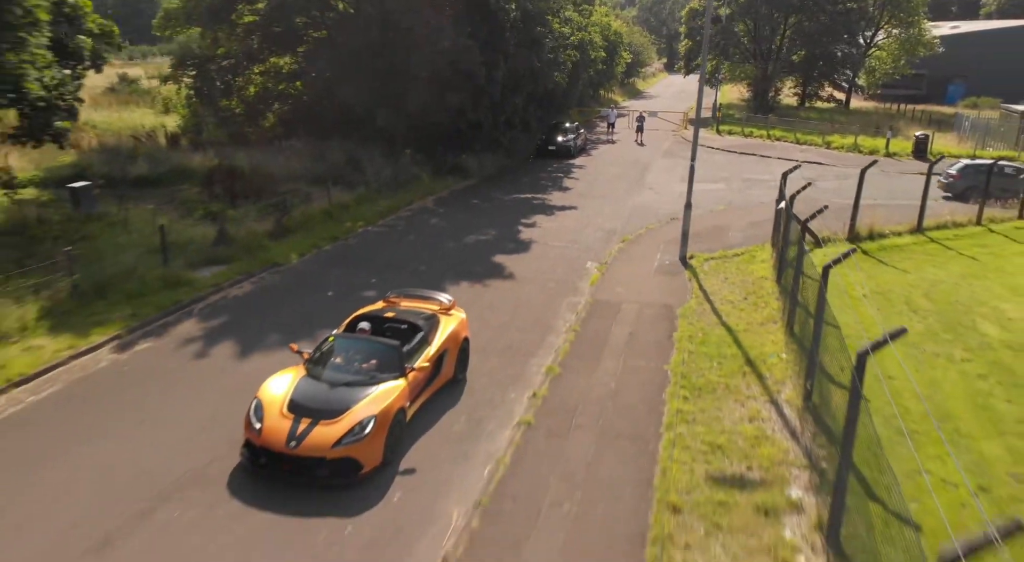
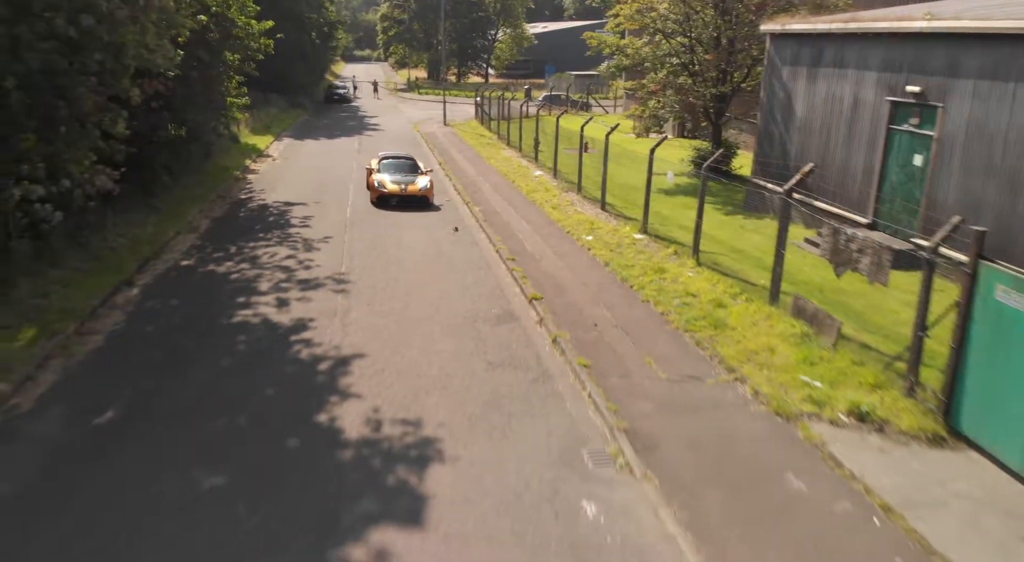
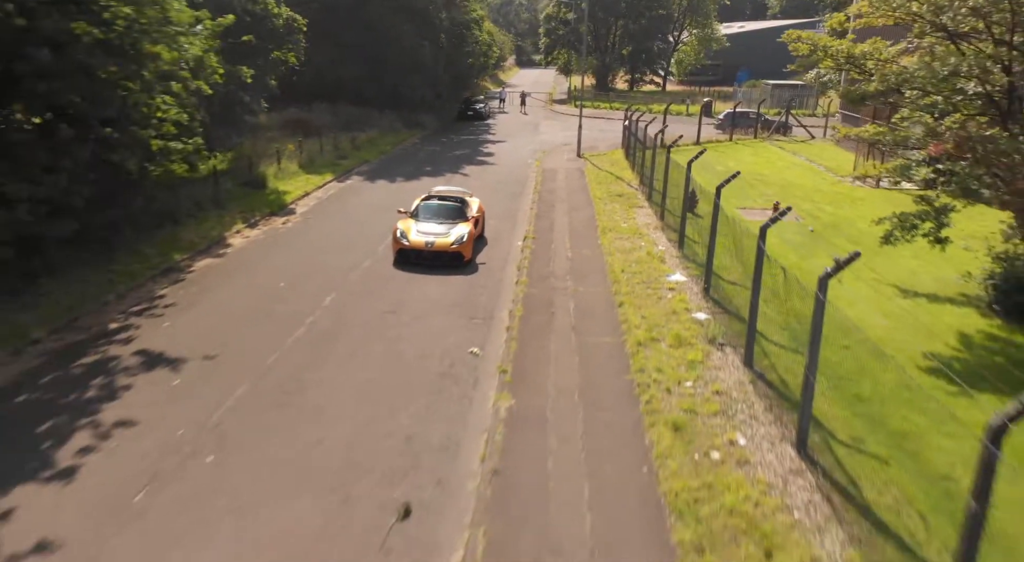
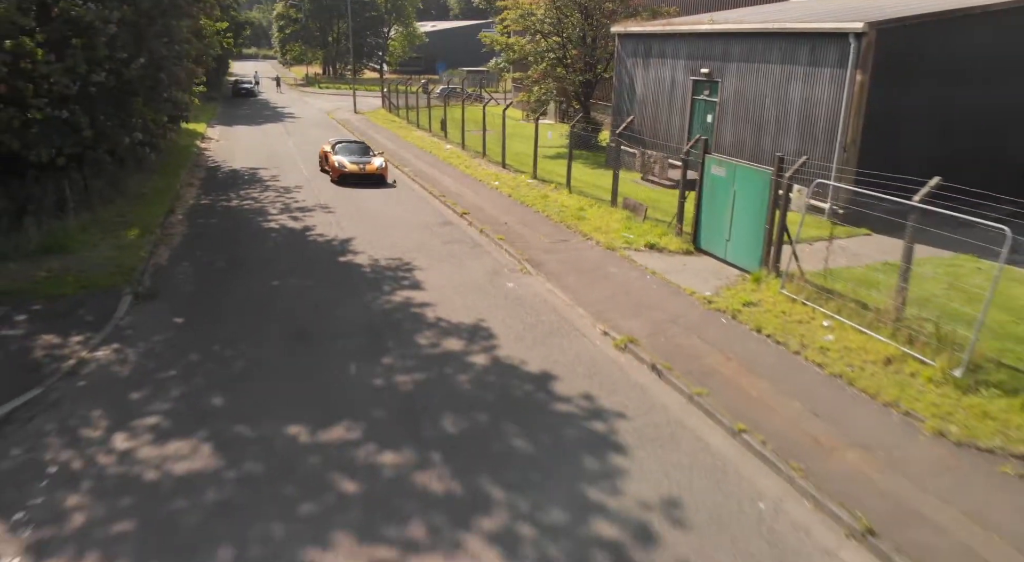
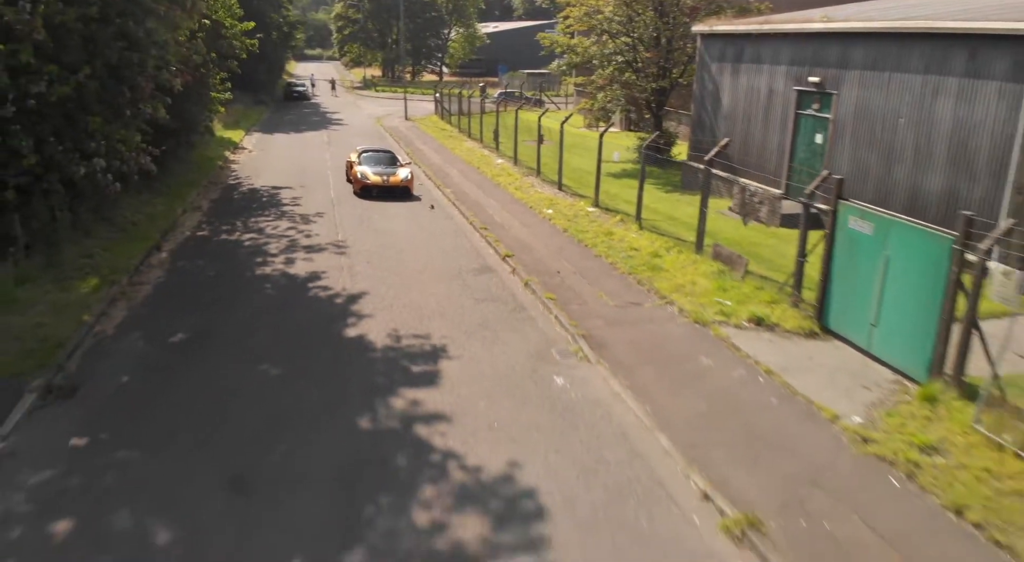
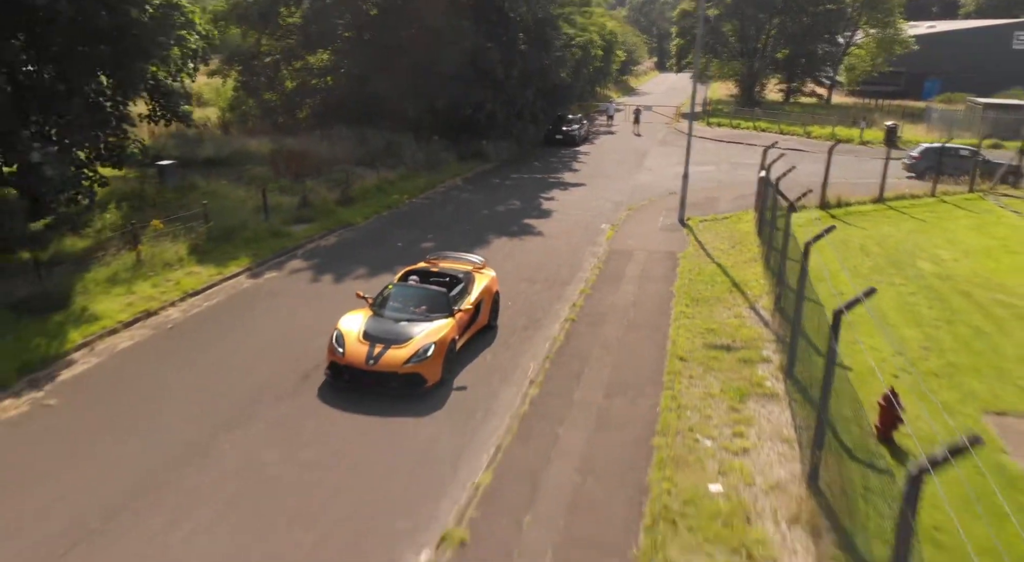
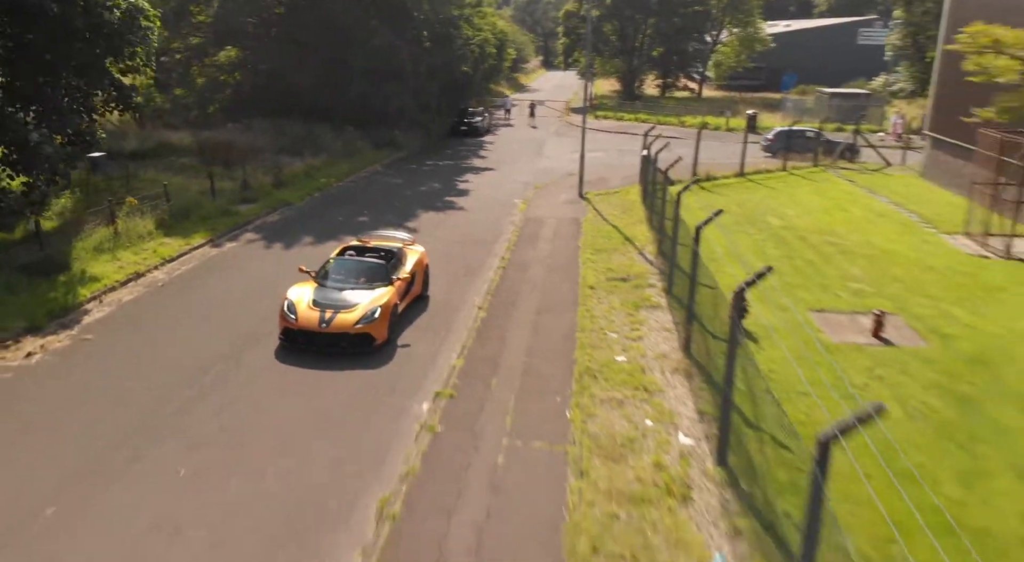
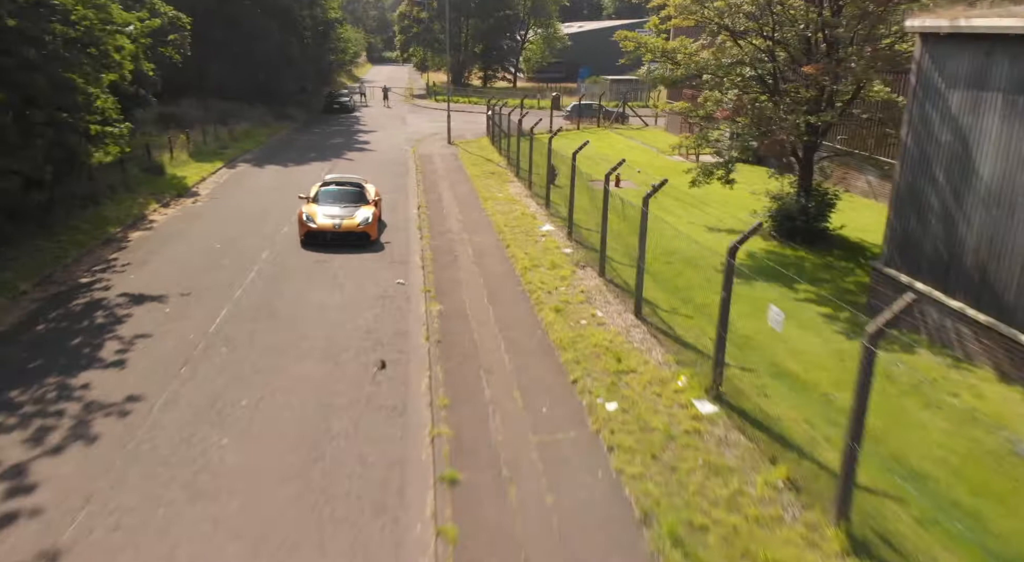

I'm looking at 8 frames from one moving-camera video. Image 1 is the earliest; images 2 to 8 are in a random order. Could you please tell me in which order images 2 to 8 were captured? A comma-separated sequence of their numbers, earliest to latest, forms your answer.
6, 7, 3, 8, 2, 5, 4
